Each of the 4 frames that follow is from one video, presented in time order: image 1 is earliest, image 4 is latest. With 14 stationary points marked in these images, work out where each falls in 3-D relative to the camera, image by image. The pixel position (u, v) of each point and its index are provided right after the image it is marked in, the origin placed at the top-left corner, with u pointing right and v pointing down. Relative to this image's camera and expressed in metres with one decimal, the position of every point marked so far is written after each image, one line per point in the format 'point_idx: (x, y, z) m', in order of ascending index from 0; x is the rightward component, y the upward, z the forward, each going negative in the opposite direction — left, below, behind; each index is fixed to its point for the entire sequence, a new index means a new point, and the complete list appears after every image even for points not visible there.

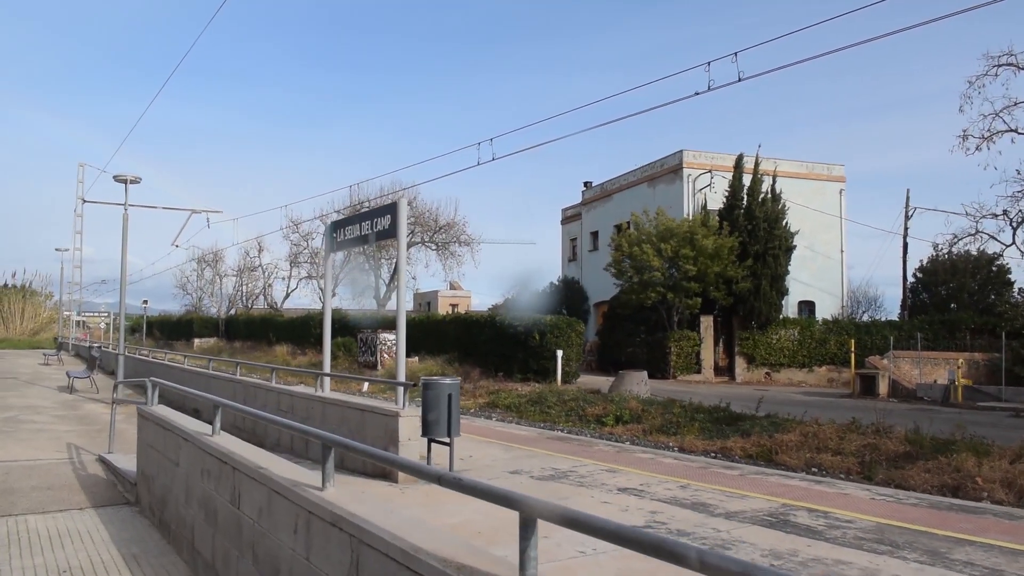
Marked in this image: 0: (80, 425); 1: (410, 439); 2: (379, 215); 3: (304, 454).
0: (-5.4, -1.7, +11.4) m
1: (-0.7, -1.1, +6.7) m
2: (-1.2, +0.7, +8.7) m
3: (-1.9, -1.5, +8.4) m
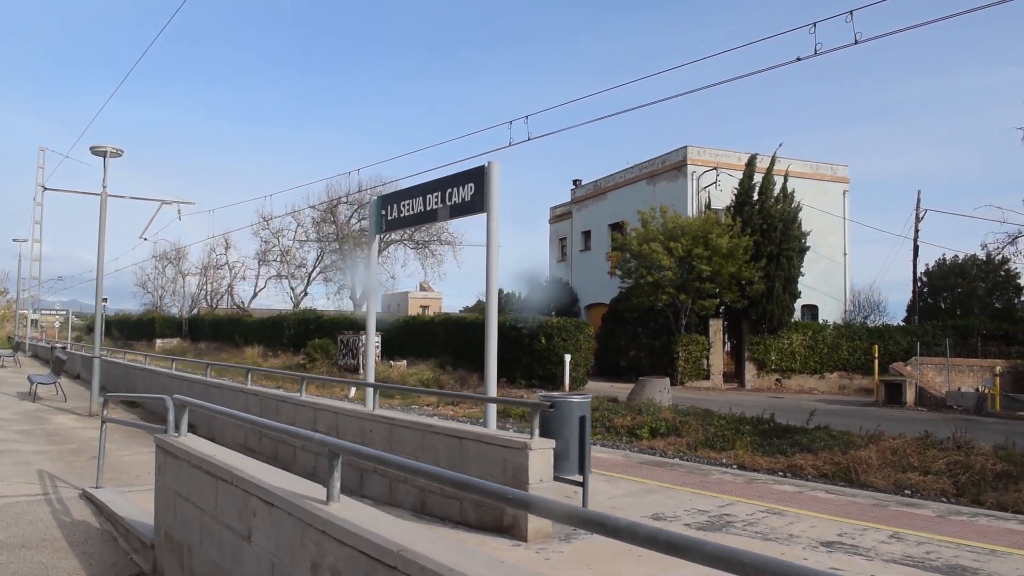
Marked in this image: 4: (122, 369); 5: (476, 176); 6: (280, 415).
0: (-4.7, -1.6, +9.3) m
1: (+0.2, -1.0, +4.8) m
2: (-0.4, +0.8, +6.8) m
3: (-1.1, -1.4, +6.5) m
4: (-6.0, -1.3, +14.1) m
5: (-0.3, +0.8, +6.6) m
6: (-2.0, -1.1, +7.9) m
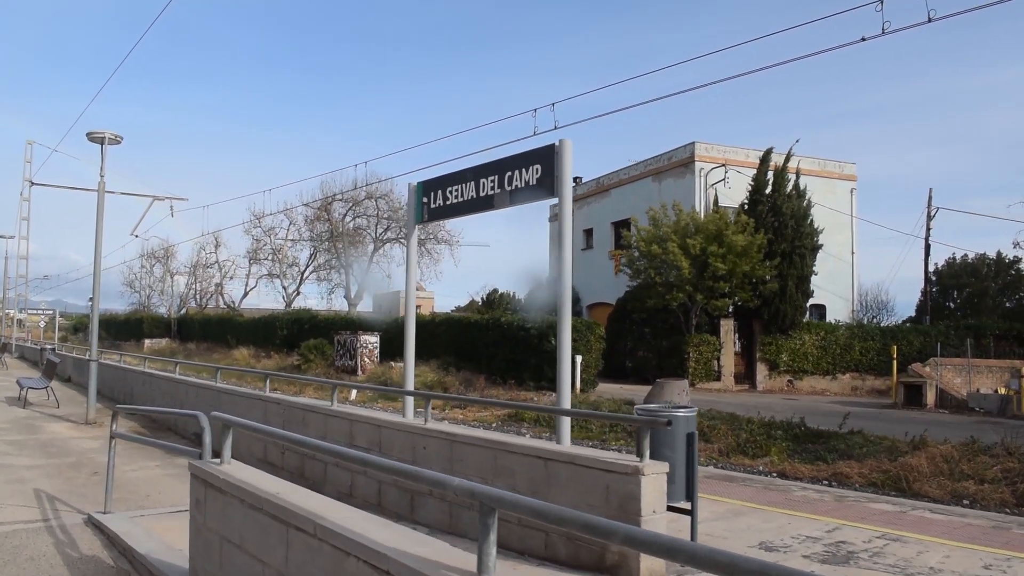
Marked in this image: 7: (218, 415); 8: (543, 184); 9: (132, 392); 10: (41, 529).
0: (-4.3, -1.6, +8.4) m
1: (+0.6, -1.0, +4.0) m
2: (+0.1, +0.8, +5.9) m
3: (-0.6, -1.4, +5.6) m
4: (-5.7, -1.2, +13.2) m
5: (+0.2, +0.8, +5.8) m
6: (-1.6, -1.1, +7.1) m
7: (-1.2, -0.5, +3.8) m
8: (+0.2, +0.7, +5.8) m
9: (-5.2, -1.4, +12.5) m
10: (-2.9, -1.5, +5.5) m
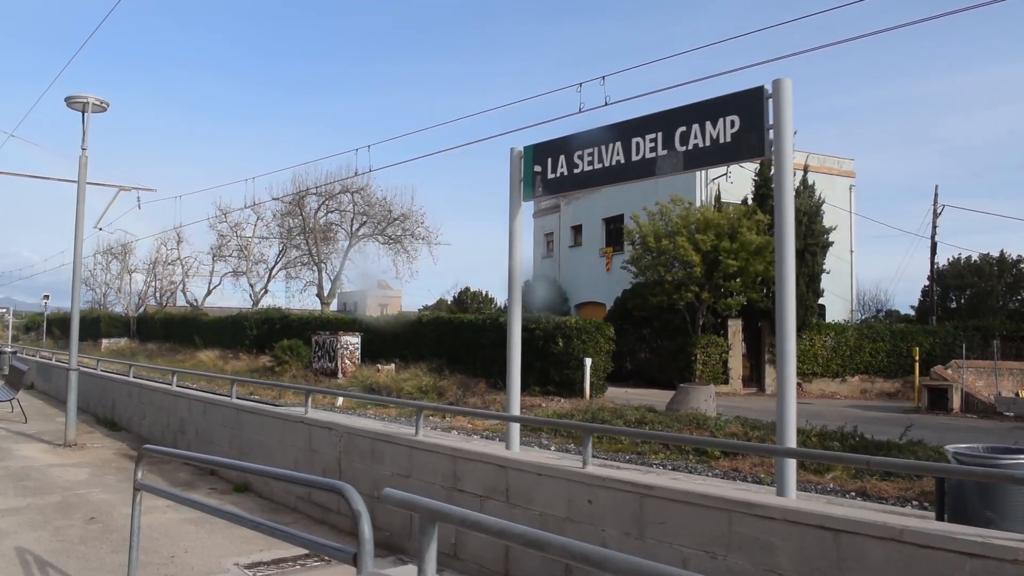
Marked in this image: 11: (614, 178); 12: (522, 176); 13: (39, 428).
0: (-3.5, -1.5, +6.6) m
1: (+1.6, -0.9, +2.5) m
2: (+0.9, +0.9, +4.4) m
3: (+0.2, -1.4, +4.0) m
4: (-5.2, -1.2, +11.3) m
5: (+1.1, +0.9, +4.2) m
6: (-0.8, -1.0, +5.4) m
7: (-0.3, -0.5, +2.1) m
8: (+1.1, +0.7, +4.2) m
9: (-4.7, -1.4, +10.7) m
10: (-2.0, -1.4, +3.8) m
11: (+0.5, +0.6, +4.9) m
12: (+0.1, +0.7, +5.5) m
13: (-5.4, -1.6, +10.4) m
